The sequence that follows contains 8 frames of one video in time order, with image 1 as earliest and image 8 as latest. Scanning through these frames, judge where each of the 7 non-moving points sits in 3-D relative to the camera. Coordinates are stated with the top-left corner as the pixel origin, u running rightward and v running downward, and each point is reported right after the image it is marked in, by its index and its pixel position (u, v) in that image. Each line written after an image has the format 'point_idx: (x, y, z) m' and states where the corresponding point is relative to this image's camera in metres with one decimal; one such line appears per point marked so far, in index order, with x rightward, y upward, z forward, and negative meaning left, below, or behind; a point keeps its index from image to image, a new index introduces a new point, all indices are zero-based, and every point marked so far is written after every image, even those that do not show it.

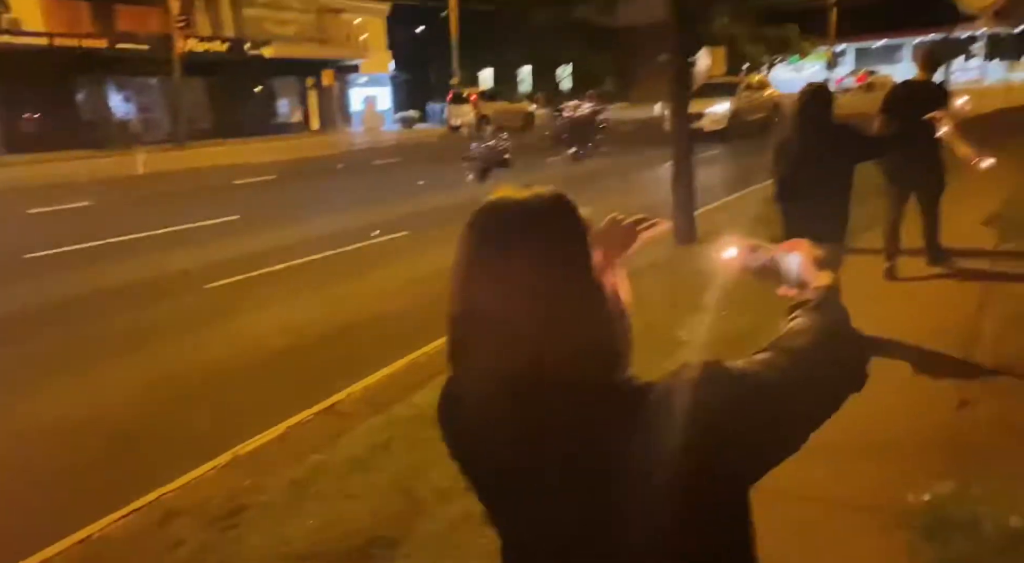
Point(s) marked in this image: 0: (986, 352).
0: (+3.0, -0.3, +5.0) m
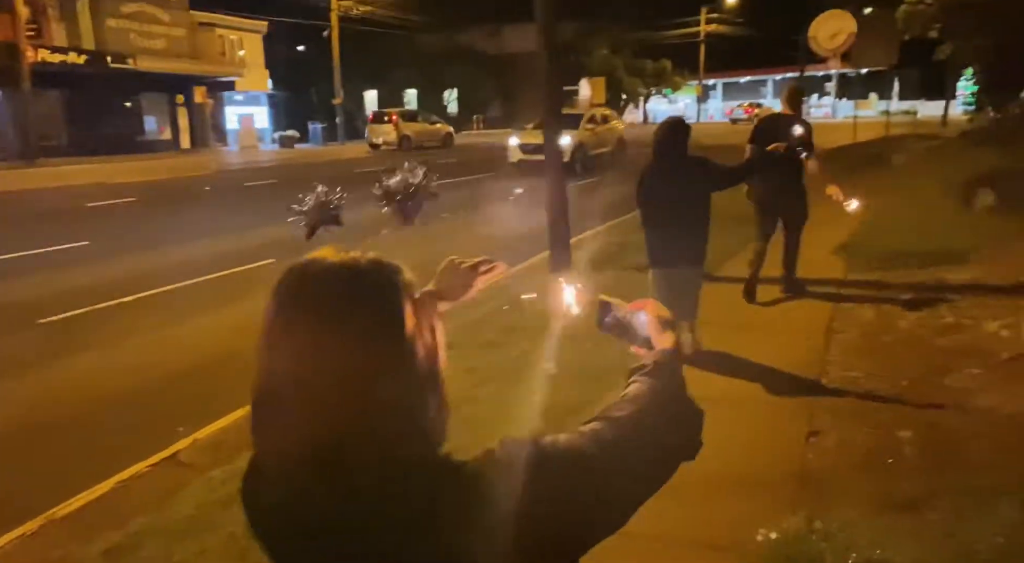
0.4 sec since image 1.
0: (+2.2, -0.5, +5.3) m
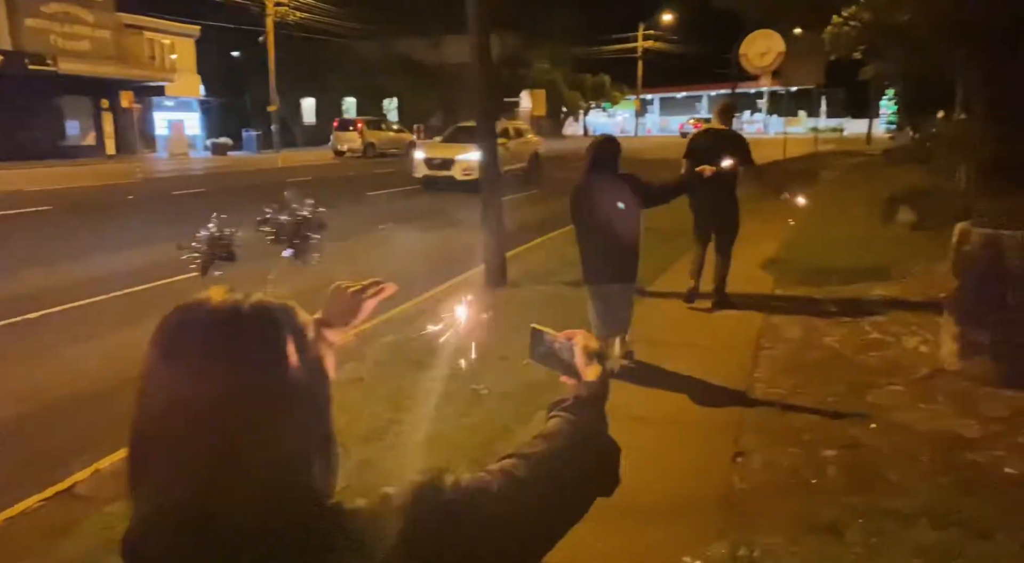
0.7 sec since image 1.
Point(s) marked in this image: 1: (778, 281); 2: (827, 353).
0: (+1.7, -0.6, +5.4) m
1: (+2.9, 0.0, +8.5) m
2: (+2.3, -0.5, +5.7) m
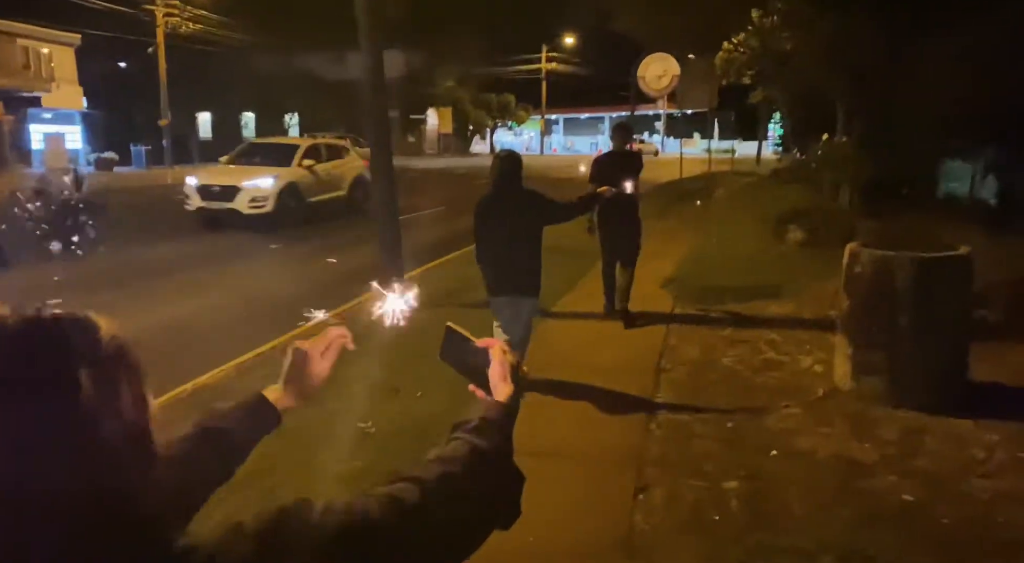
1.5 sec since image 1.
0: (+1.0, -0.8, +5.2) m
1: (+1.8, -0.2, +8.5) m
2: (+1.5, -0.7, +5.6) m
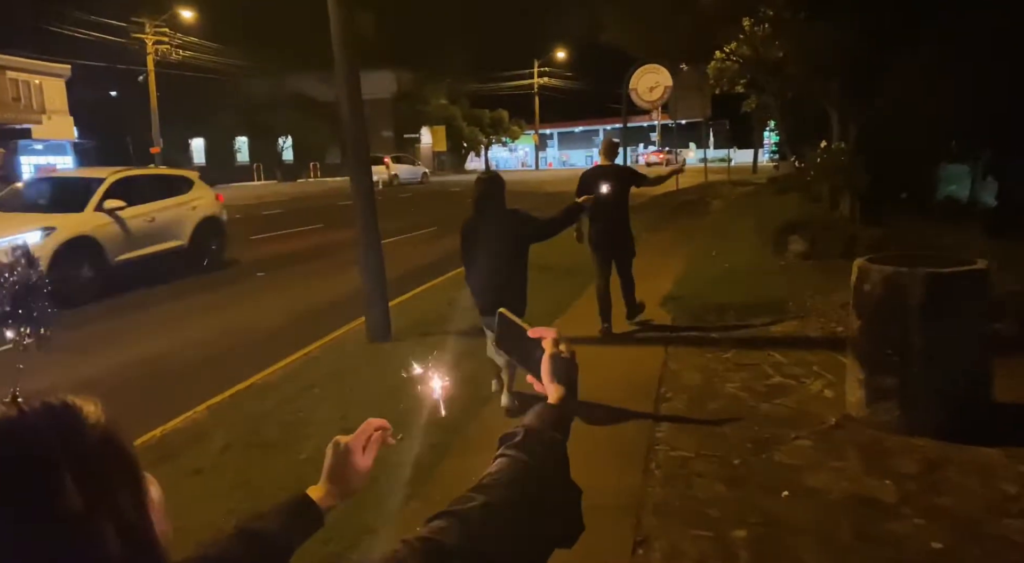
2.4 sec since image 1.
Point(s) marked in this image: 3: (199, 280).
0: (+0.9, -0.9, +4.9) m
1: (+1.7, -0.4, +8.2) m
2: (+1.5, -0.8, +5.2) m
3: (-5.1, 0.0, +12.9) m
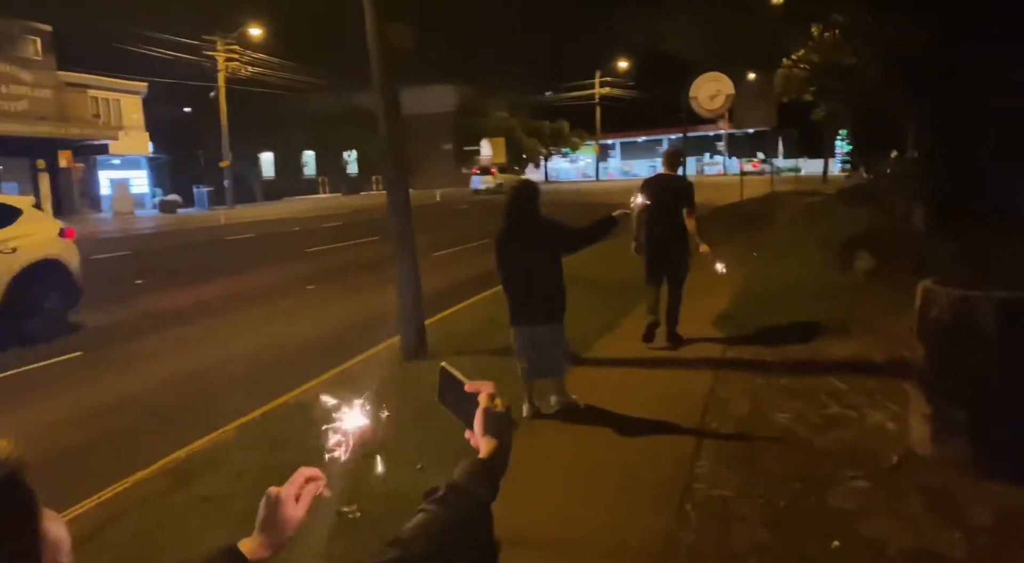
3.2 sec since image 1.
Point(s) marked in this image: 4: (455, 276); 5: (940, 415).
0: (+1.1, -1.1, +4.5) m
1: (+2.1, -0.5, +7.7) m
2: (+1.7, -1.0, +4.8) m
3: (-4.2, -0.2, +13.0) m
4: (-1.0, +0.1, +13.3) m
5: (+2.3, -0.7, +4.3) m
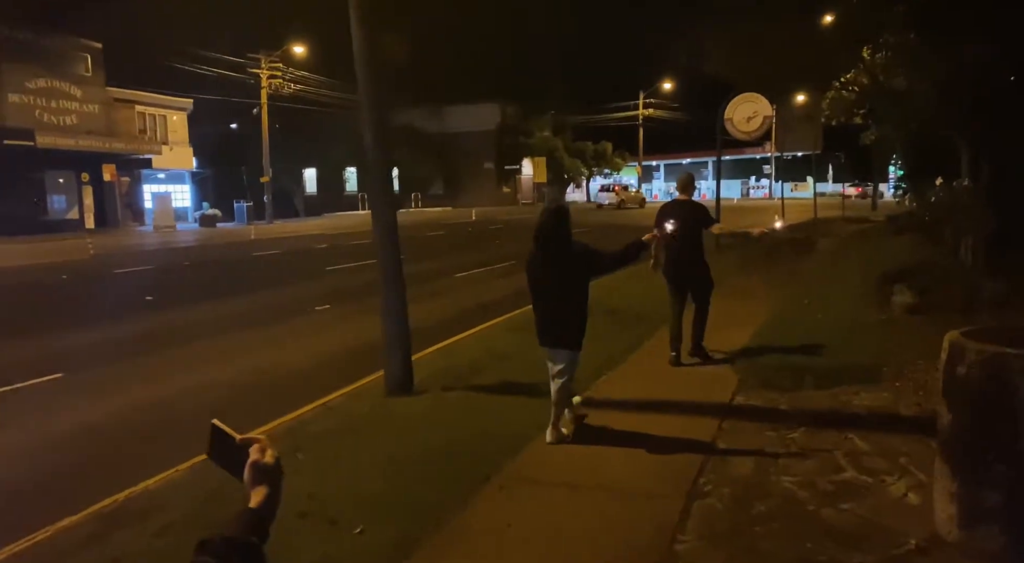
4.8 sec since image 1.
0: (+0.9, -1.3, +3.9) m
1: (+2.1, -0.9, +7.1) m
2: (+1.4, -1.2, +4.2) m
3: (-4.0, -0.5, +12.6) m
4: (-0.7, -0.3, +12.8) m
5: (+2.1, -1.0, +3.6) m
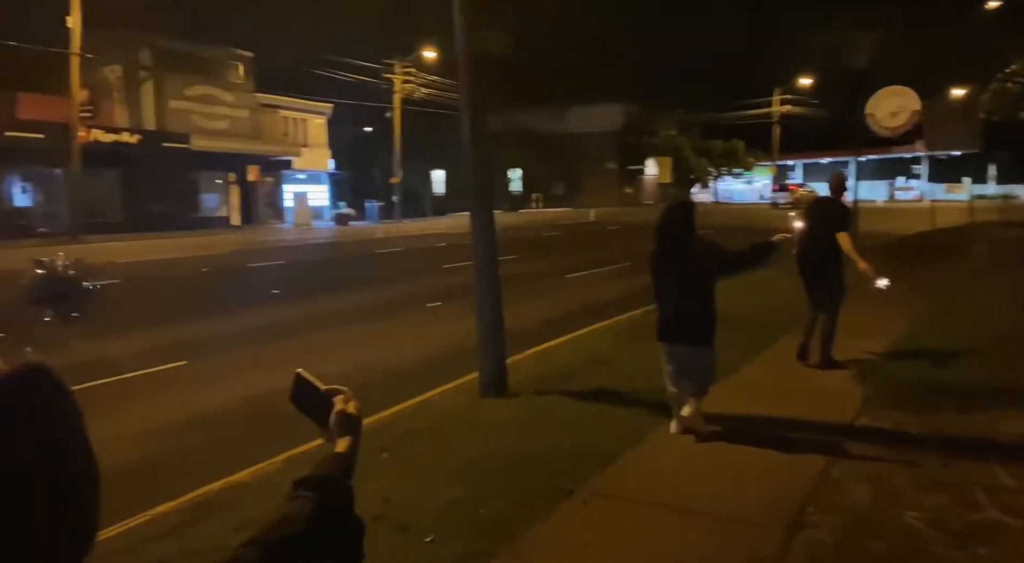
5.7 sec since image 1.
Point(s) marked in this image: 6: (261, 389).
0: (+1.2, -1.3, +3.4) m
1: (+2.9, -0.9, +6.4) m
2: (+1.8, -1.2, +3.6) m
3: (-2.2, -0.4, +12.9) m
4: (+1.1, -0.3, +12.5) m
5: (+2.4, -1.0, +3.0) m
6: (-2.5, -1.1, +8.0) m
